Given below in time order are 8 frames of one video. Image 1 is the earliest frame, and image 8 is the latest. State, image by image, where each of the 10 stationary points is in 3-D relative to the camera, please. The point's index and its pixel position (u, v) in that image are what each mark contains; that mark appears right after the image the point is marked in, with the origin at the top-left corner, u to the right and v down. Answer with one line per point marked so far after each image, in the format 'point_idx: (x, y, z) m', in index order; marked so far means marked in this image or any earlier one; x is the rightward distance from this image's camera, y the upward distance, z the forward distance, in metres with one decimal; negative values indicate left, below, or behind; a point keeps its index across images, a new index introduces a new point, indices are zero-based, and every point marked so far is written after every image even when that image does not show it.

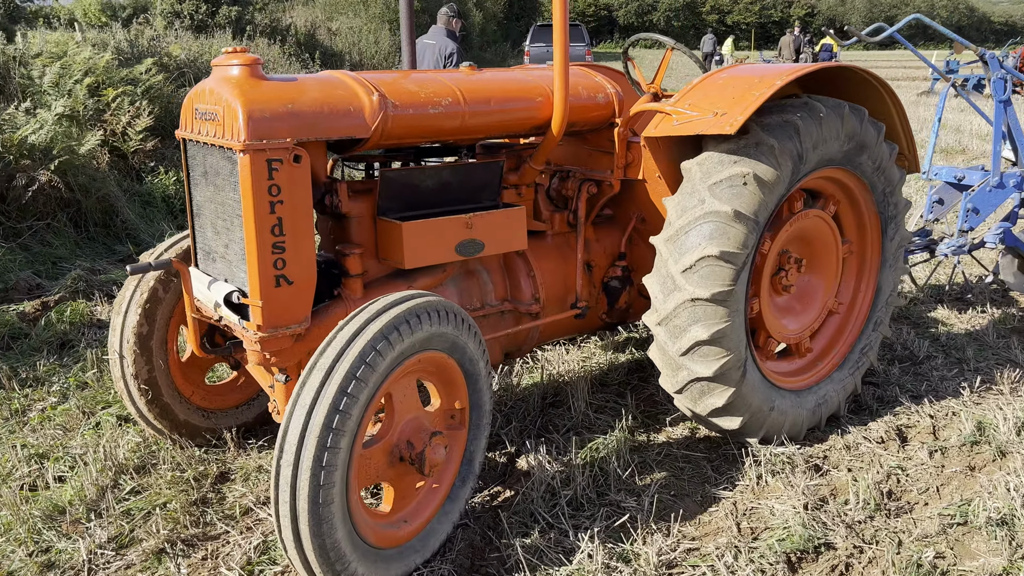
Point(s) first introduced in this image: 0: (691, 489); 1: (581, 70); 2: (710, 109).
0: (+0.6, -0.7, +2.9) m
1: (+0.3, +0.8, +3.2) m
2: (+0.7, +0.6, +2.8) m
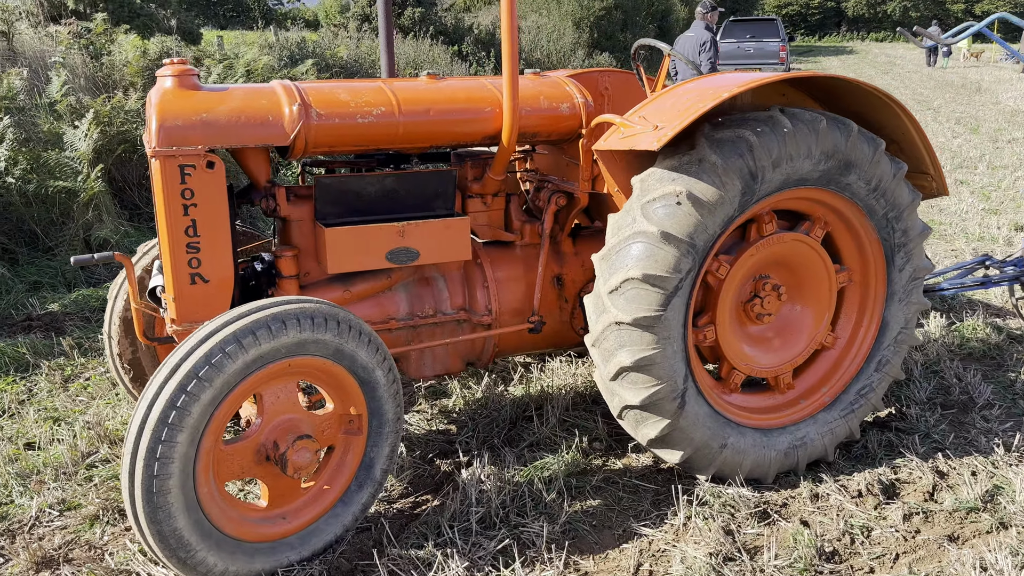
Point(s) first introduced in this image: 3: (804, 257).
0: (+0.3, -0.8, +2.7) m
1: (+0.2, +0.8, +3.1) m
2: (+0.5, +0.5, +2.6) m
3: (+1.0, +0.1, +2.9) m
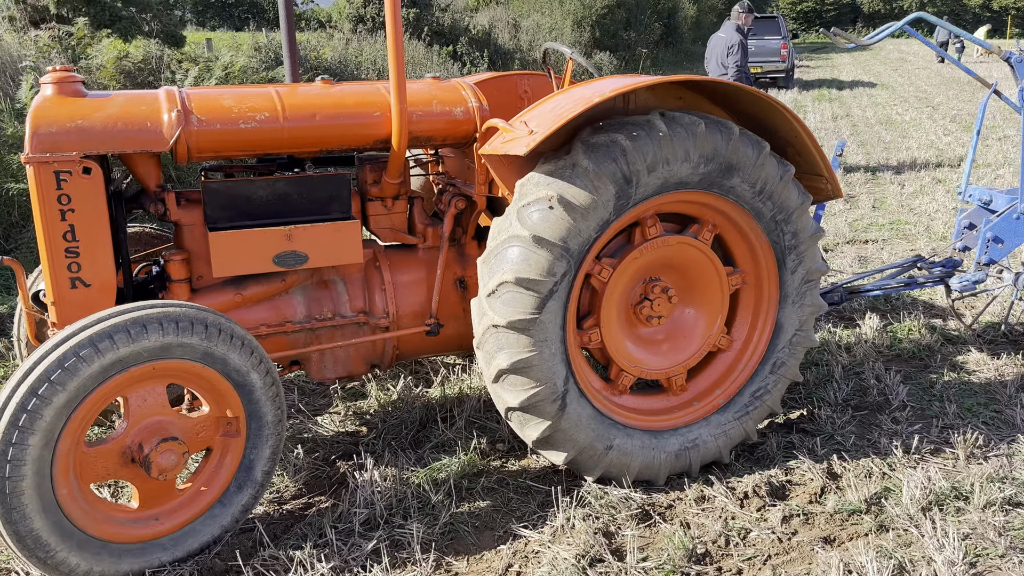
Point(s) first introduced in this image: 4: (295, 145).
0: (0.0, -0.8, +2.7) m
1: (-0.2, +0.8, +3.1) m
2: (+0.1, +0.5, +2.6) m
3: (+0.6, +0.1, +2.9) m
4: (-0.7, +0.5, +2.8) m
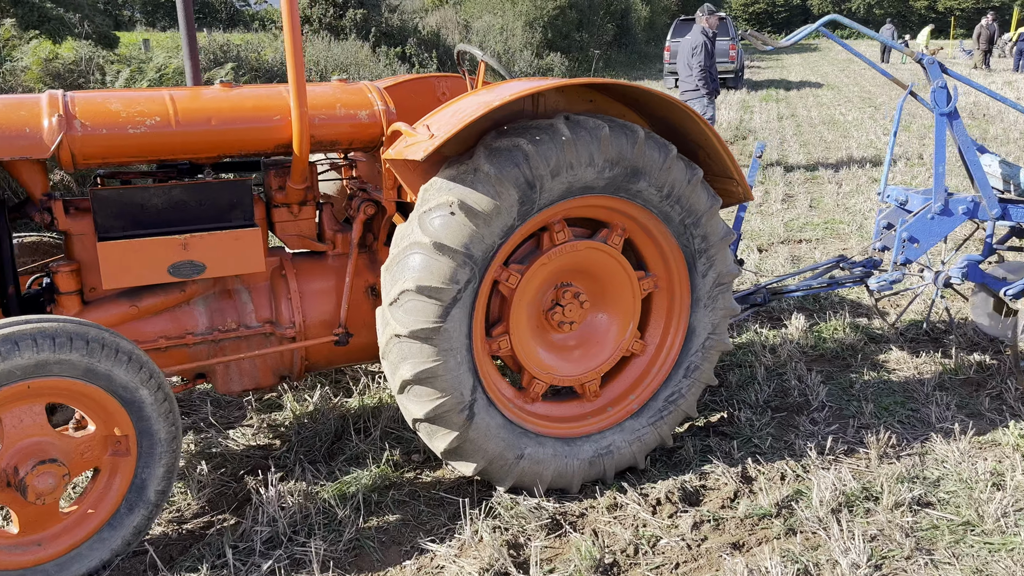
0: (-0.3, -0.8, +2.7) m
1: (-0.6, +0.7, +3.0) m
2: (-0.3, +0.5, +2.6) m
3: (+0.3, +0.1, +2.9) m
4: (-1.1, +0.5, +2.7) m
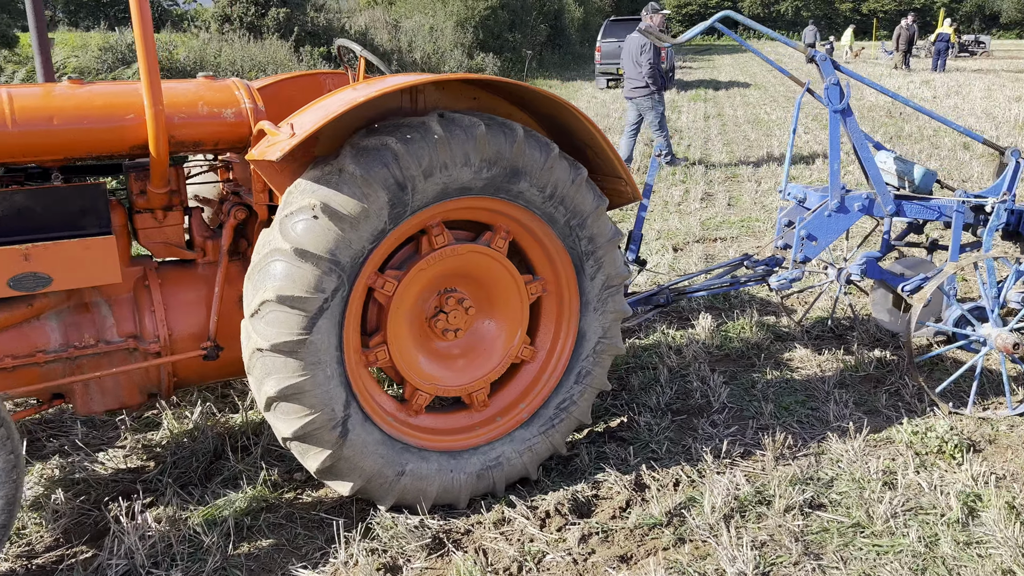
0: (-0.7, -0.8, +2.5) m
1: (-1.0, +0.7, +2.9) m
2: (-0.6, +0.5, +2.4) m
3: (-0.1, +0.1, +2.8) m
4: (-1.5, +0.4, +2.5) m
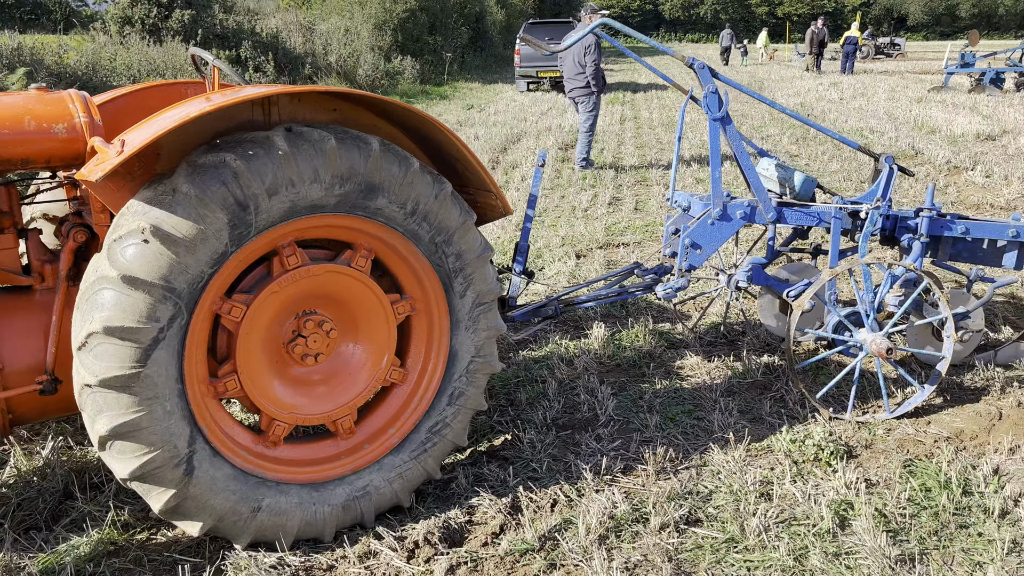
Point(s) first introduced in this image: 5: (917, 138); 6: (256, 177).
0: (-1.1, -0.9, +2.3) m
1: (-1.4, +0.6, +2.7) m
2: (-1.1, +0.4, +2.2) m
3: (-0.5, 0.0, +2.6) m
4: (-1.9, +0.3, +2.2) m
5: (+6.3, +2.4, +12.9) m
6: (-0.7, +0.3, +2.3) m
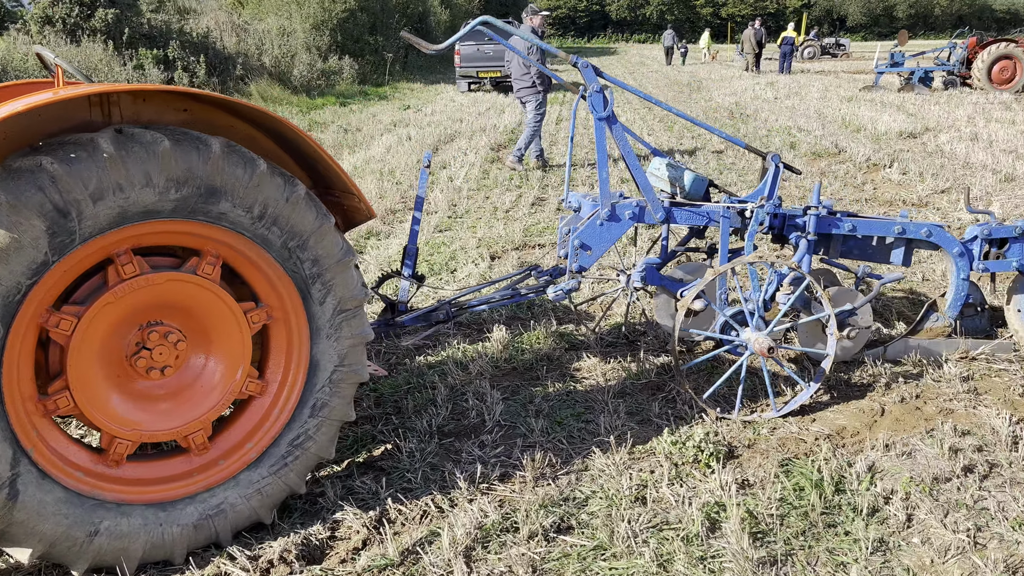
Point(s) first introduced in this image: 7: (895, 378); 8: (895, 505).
0: (-1.5, -1.0, +2.2) m
1: (-1.9, +0.6, +2.5) m
2: (-1.5, +0.3, +2.1) m
3: (-1.0, 0.0, +2.5) m
4: (-2.3, +0.3, +2.0) m
5: (+5.3, +2.4, +13.1) m
6: (-1.1, +0.3, +2.1) m
7: (+1.8, -0.4, +3.8) m
8: (+1.3, -0.7, +2.8) m
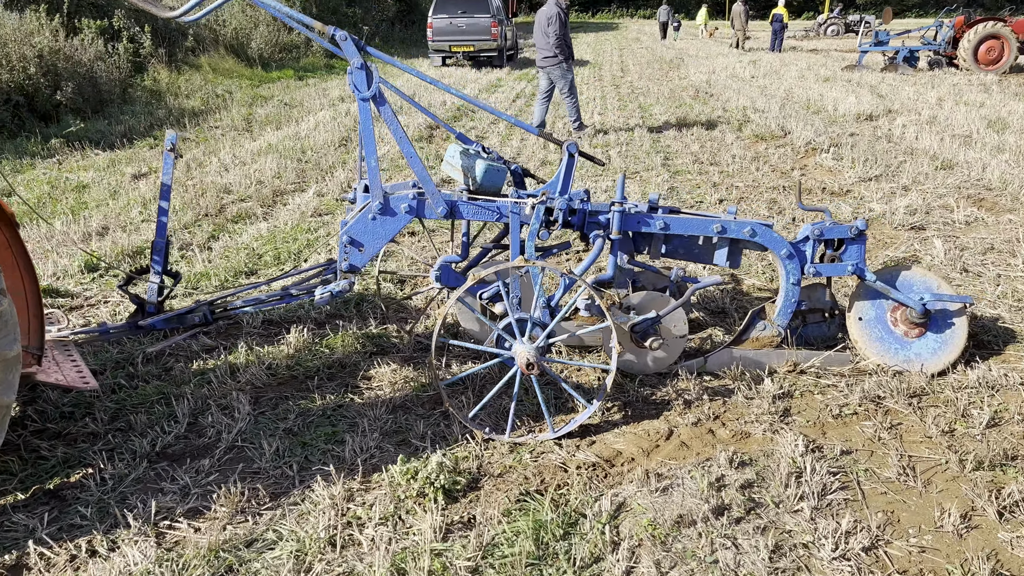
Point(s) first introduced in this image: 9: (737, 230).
0: (-2.5, -1.0, +1.8) m
1: (-2.9, +0.6, +2.1) m
2: (-2.5, +0.3, +1.7) m
3: (-1.9, -0.1, +2.1) m
4: (-3.3, +0.2, +1.6) m
5: (+4.4, +2.6, +12.6) m
6: (-2.1, +0.2, +1.7) m
7: (+0.8, -0.4, +3.4) m
8: (+0.3, -0.8, +2.4) m
9: (+1.0, +0.2, +3.5) m
